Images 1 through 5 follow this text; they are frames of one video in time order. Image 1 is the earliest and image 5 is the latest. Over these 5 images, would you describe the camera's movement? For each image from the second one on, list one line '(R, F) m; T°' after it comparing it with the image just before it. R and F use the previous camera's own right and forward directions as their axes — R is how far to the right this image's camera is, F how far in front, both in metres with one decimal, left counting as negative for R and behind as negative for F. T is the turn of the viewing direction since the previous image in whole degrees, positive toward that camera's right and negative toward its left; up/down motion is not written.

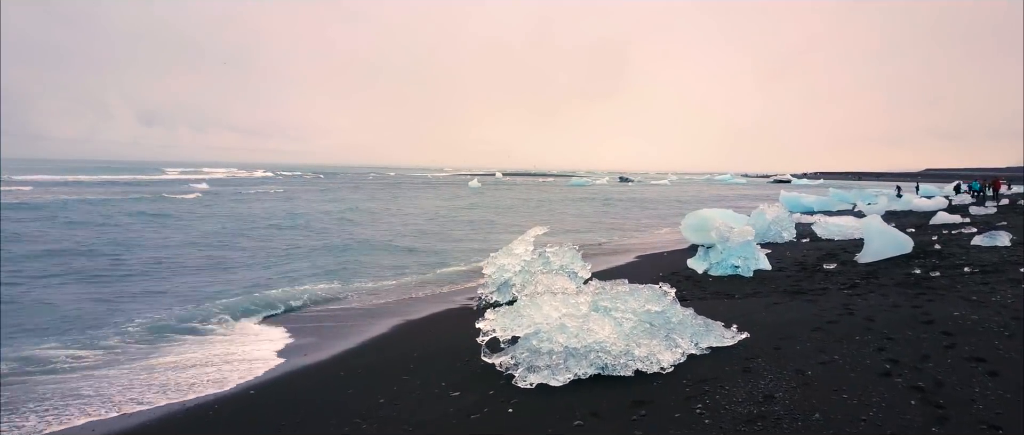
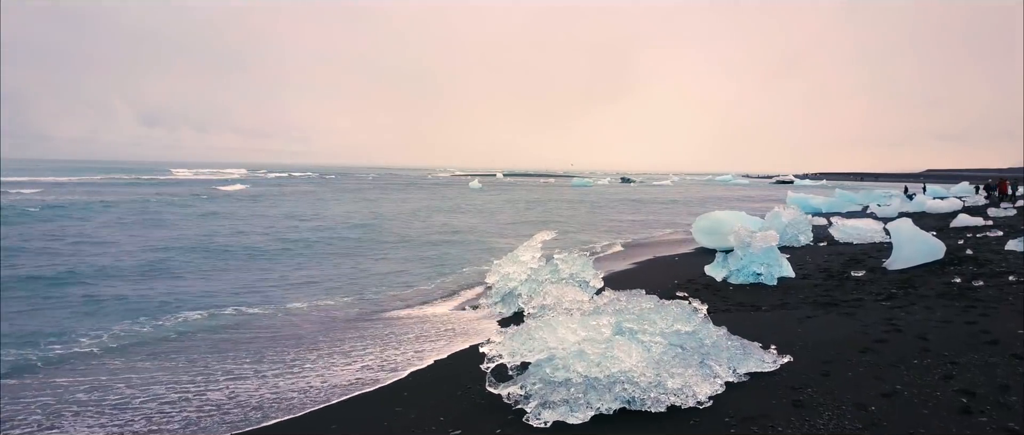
(-0.1, +0.6) m; 0°
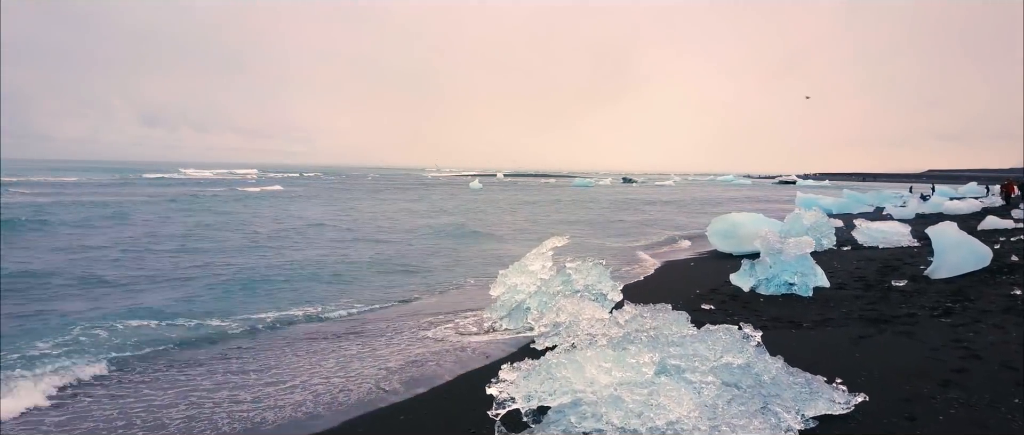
(-0.1, +0.8) m; 0°
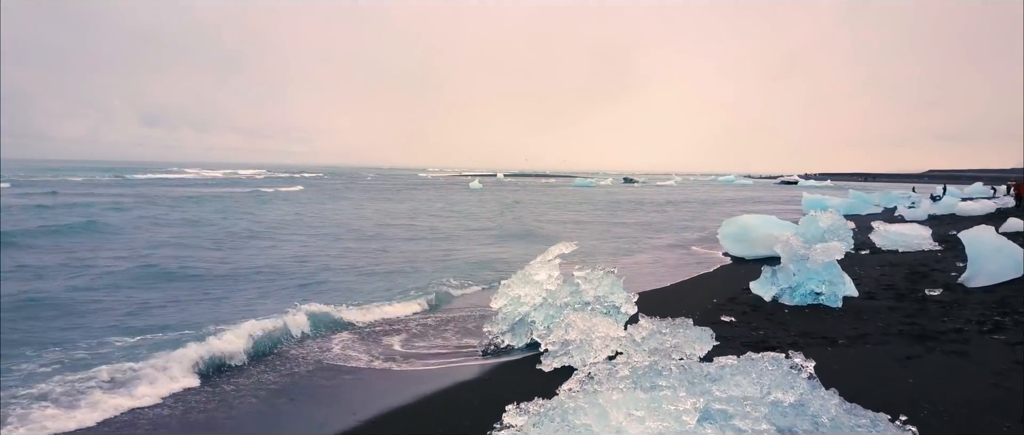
(0.0, +0.6) m; 0°
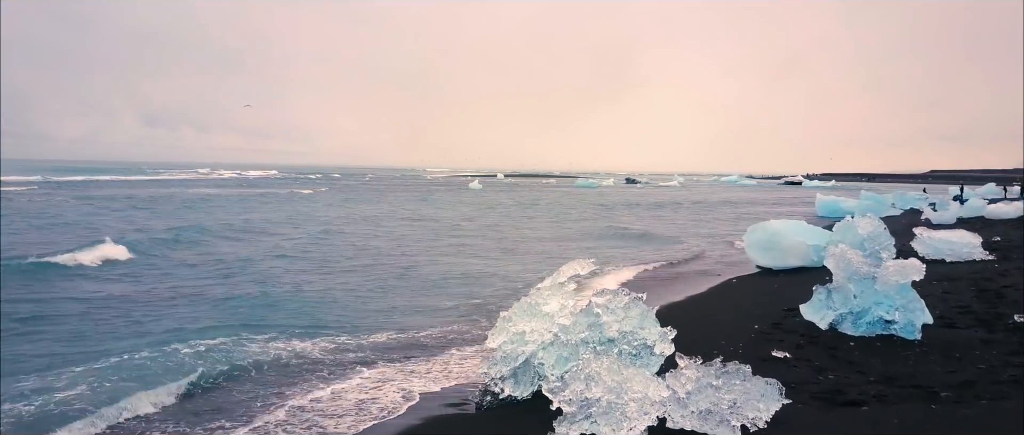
(0.0, +1.3) m; 0°
